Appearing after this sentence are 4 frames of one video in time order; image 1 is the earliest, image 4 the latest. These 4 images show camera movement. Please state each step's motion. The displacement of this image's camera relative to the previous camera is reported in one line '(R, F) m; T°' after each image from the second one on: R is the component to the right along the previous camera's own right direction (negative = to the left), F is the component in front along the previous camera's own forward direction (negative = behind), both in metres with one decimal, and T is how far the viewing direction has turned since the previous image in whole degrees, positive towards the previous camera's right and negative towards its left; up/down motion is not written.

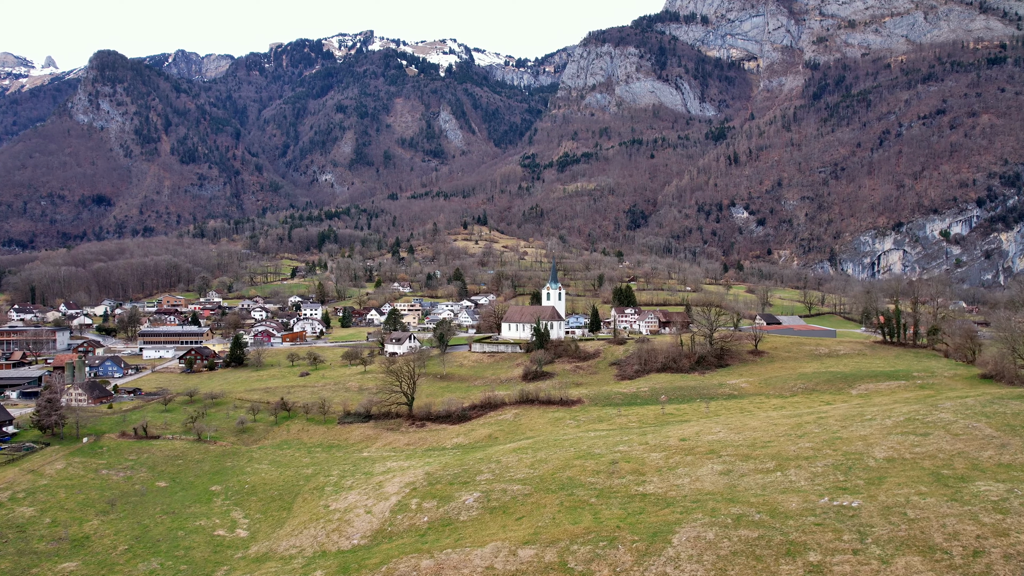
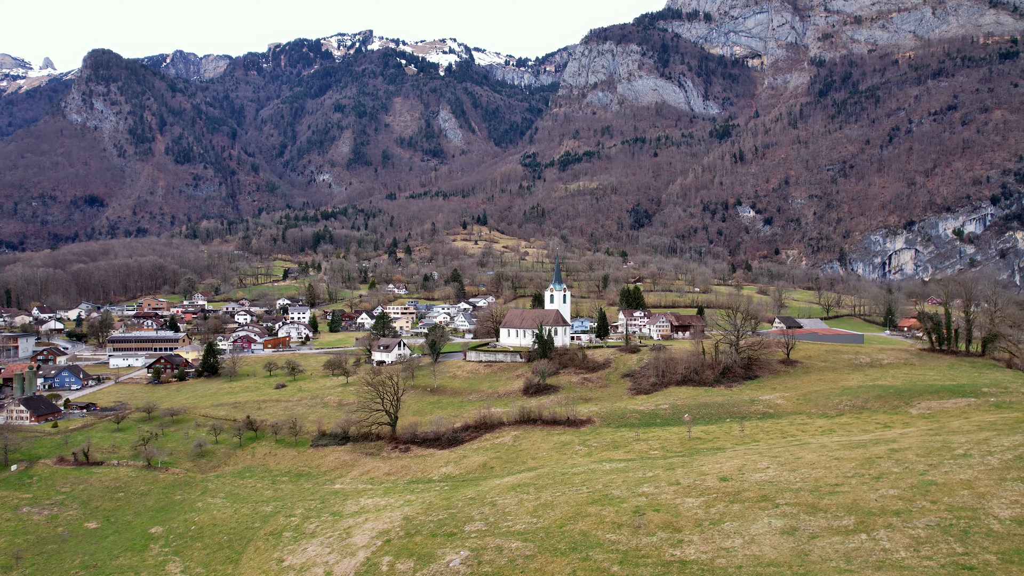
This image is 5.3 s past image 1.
(+0.2, +7.4) m; 0°
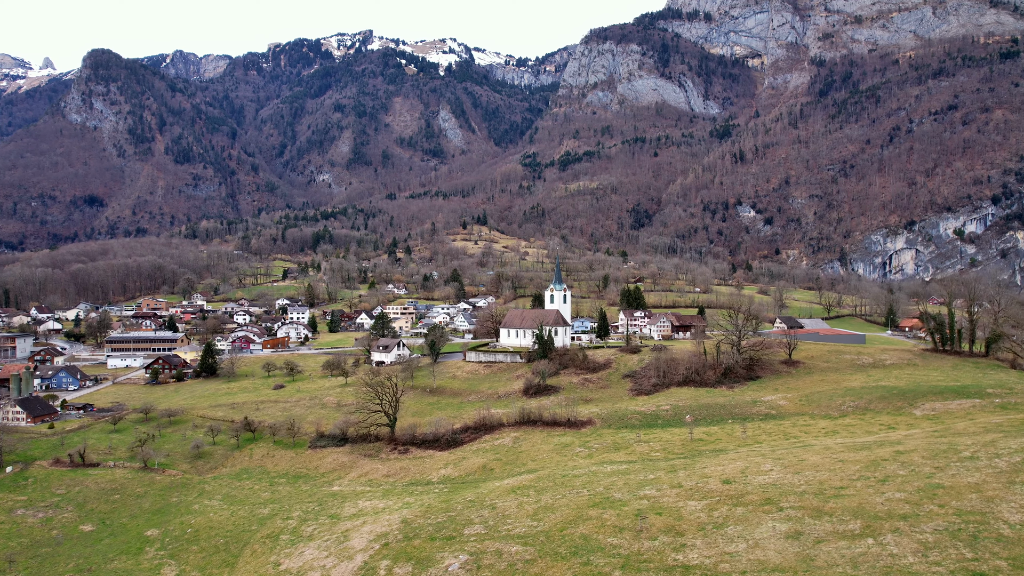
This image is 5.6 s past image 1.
(0.0, +0.4) m; 0°
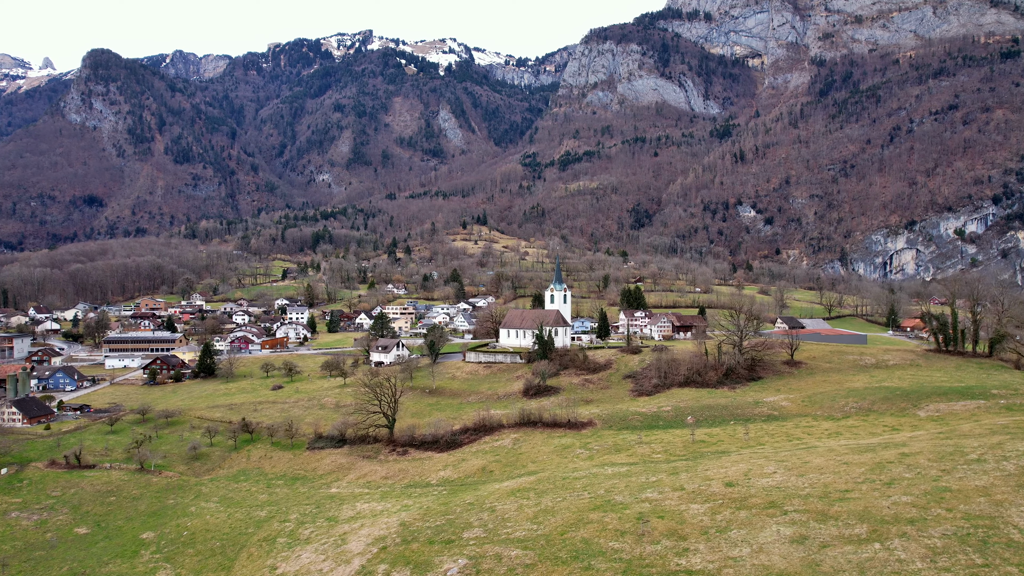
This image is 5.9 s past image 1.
(0.0, +0.4) m; 0°
